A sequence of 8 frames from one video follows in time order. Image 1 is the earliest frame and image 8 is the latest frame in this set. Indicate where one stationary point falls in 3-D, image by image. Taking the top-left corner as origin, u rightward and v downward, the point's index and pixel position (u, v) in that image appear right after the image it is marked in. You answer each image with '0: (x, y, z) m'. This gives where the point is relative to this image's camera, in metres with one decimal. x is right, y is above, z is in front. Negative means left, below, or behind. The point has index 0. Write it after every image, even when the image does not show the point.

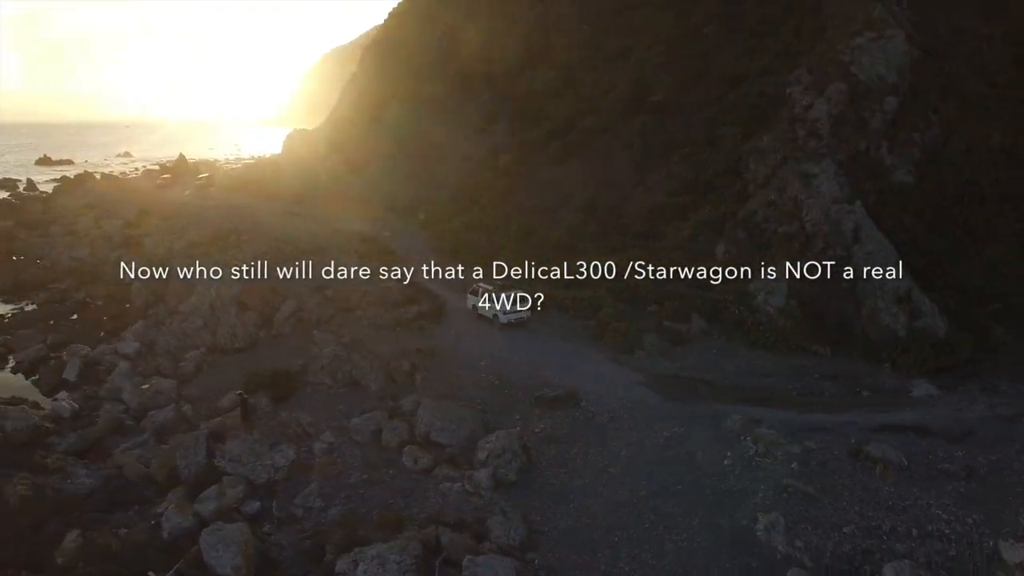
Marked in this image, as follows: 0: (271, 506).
0: (-7.5, -6.8, +19.8) m
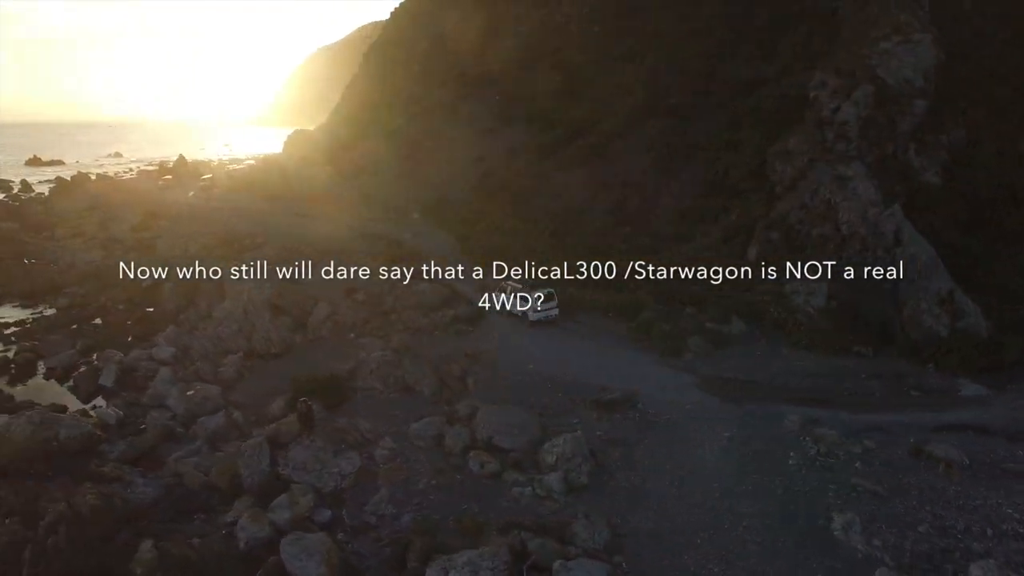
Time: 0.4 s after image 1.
0: (-5.2, -7.0, +19.7) m
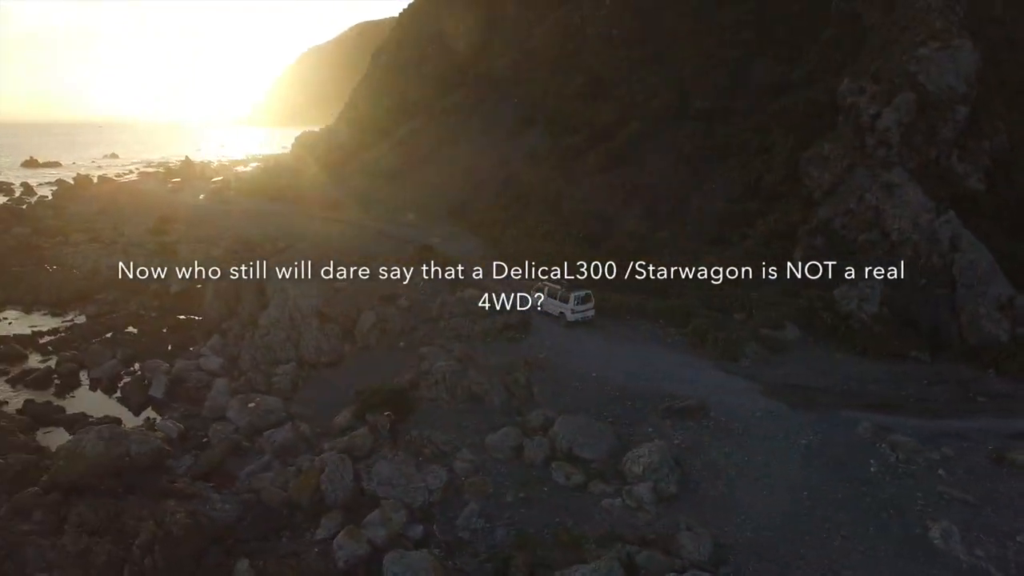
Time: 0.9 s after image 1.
0: (-2.3, -7.3, +19.5) m
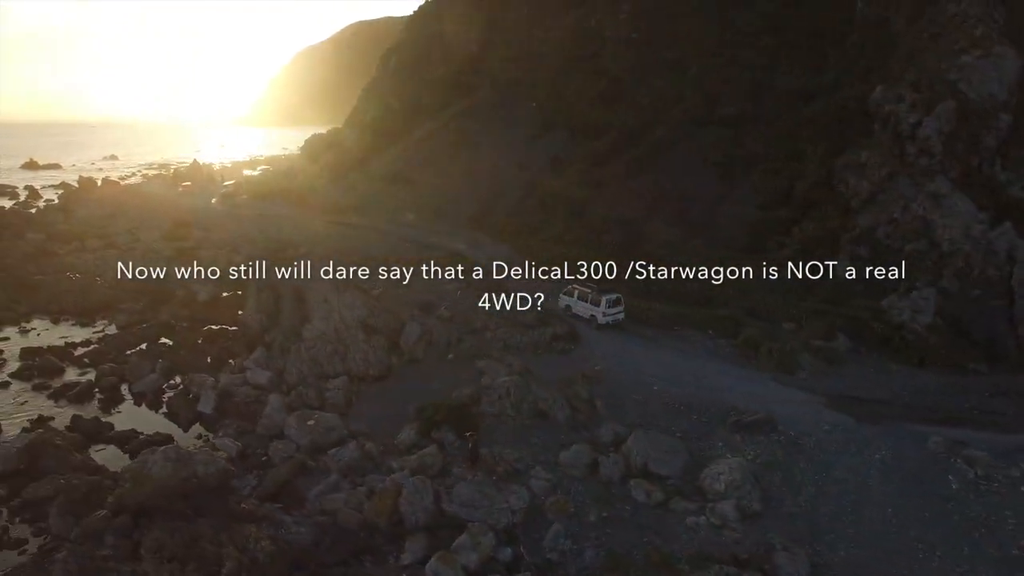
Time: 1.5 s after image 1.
0: (+0.3, -7.9, +19.1) m
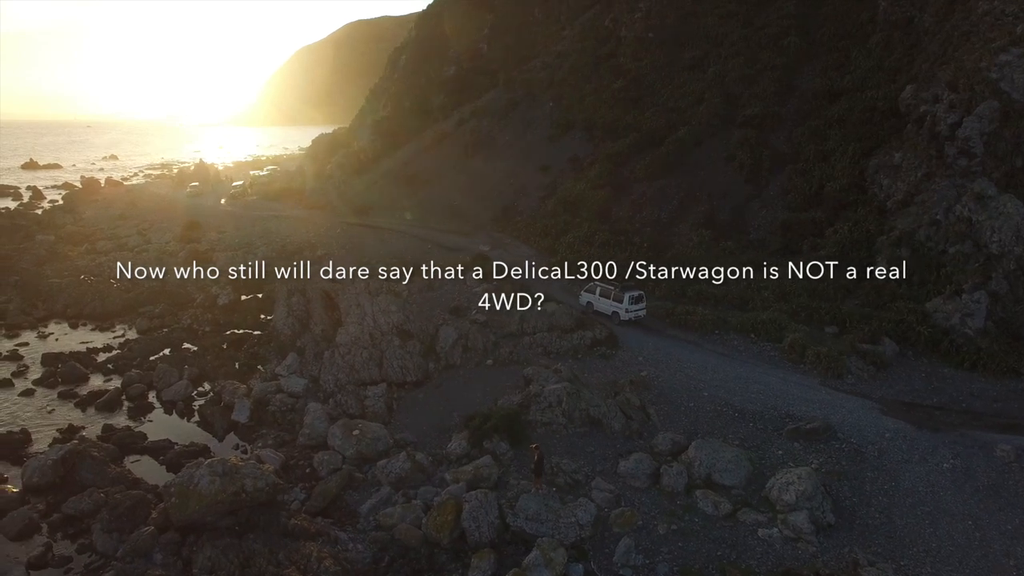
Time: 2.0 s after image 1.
0: (+2.3, -8.1, +18.3) m
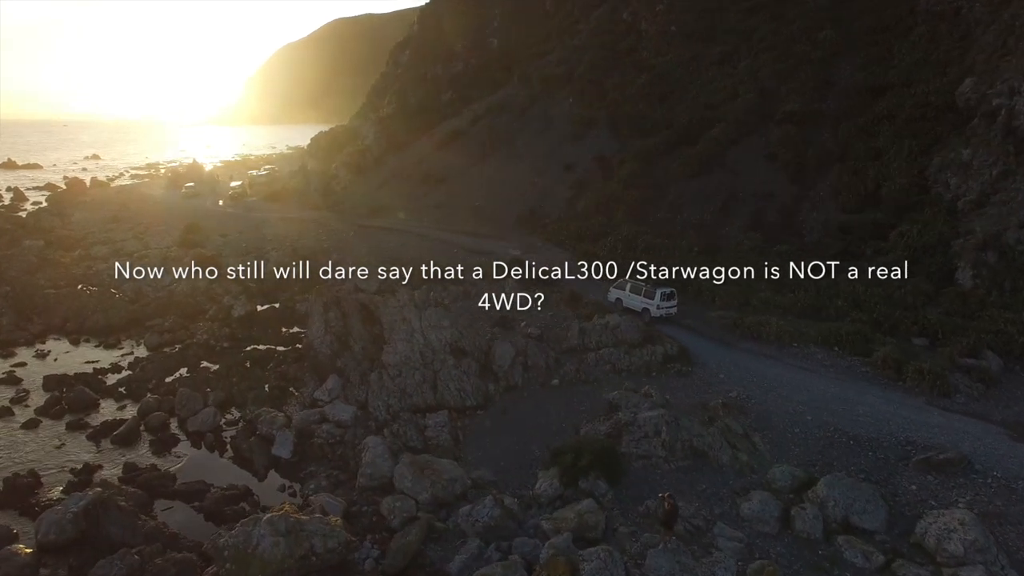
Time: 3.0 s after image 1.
0: (+5.7, -8.5, +15.3) m
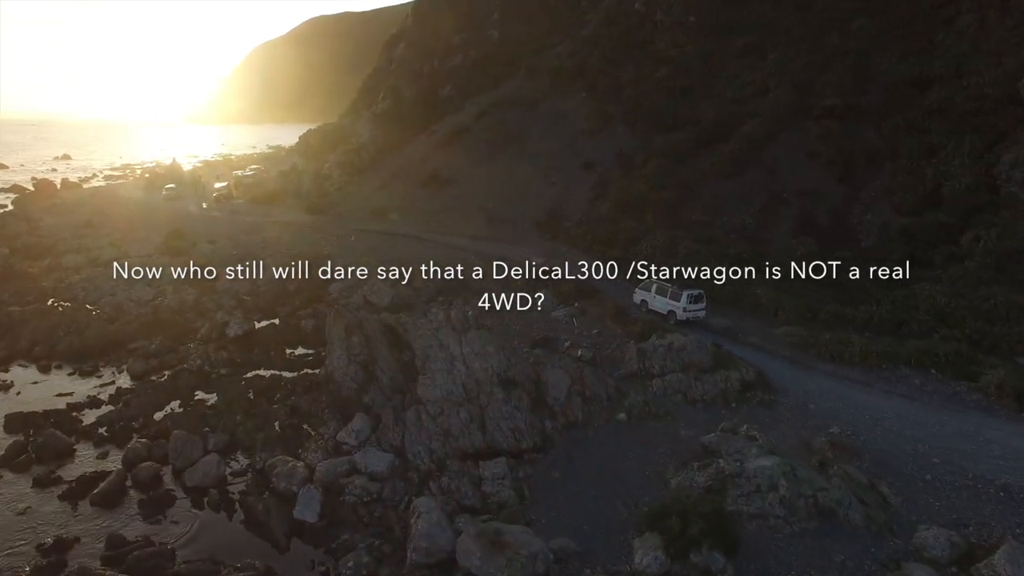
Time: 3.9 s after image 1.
0: (+8.3, -9.2, +11.3) m
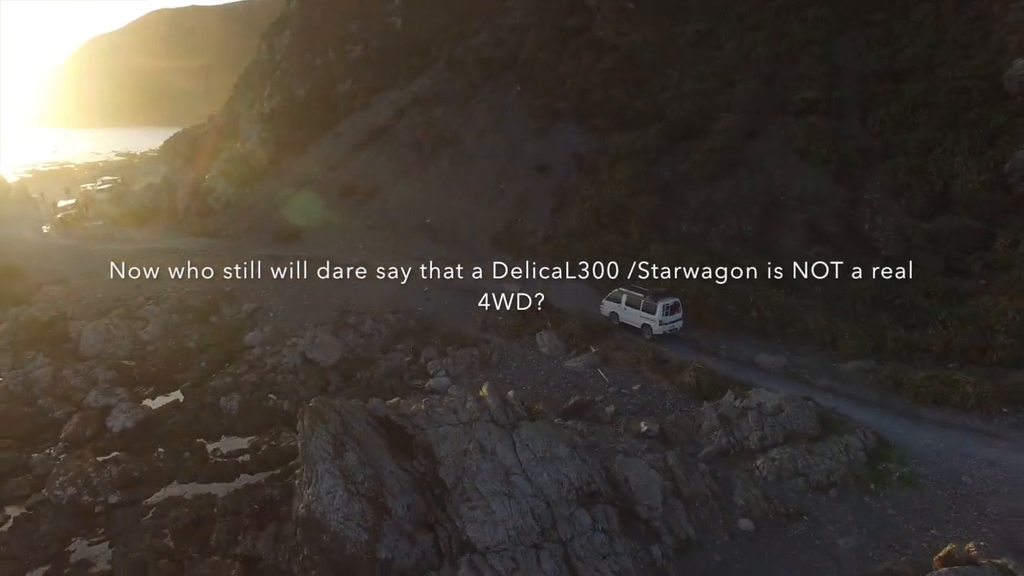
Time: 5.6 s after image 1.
0: (+13.1, -10.3, +5.4) m
